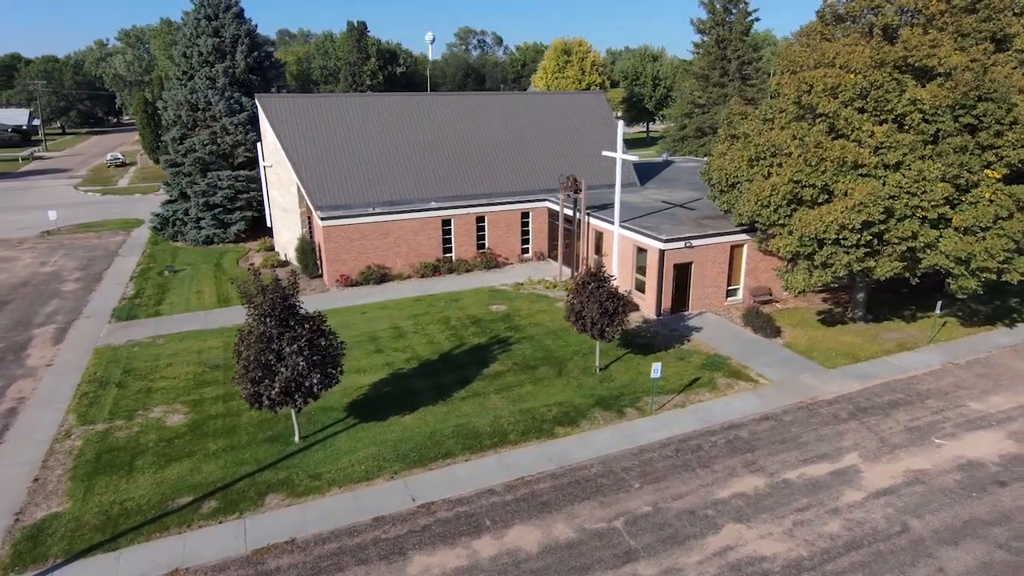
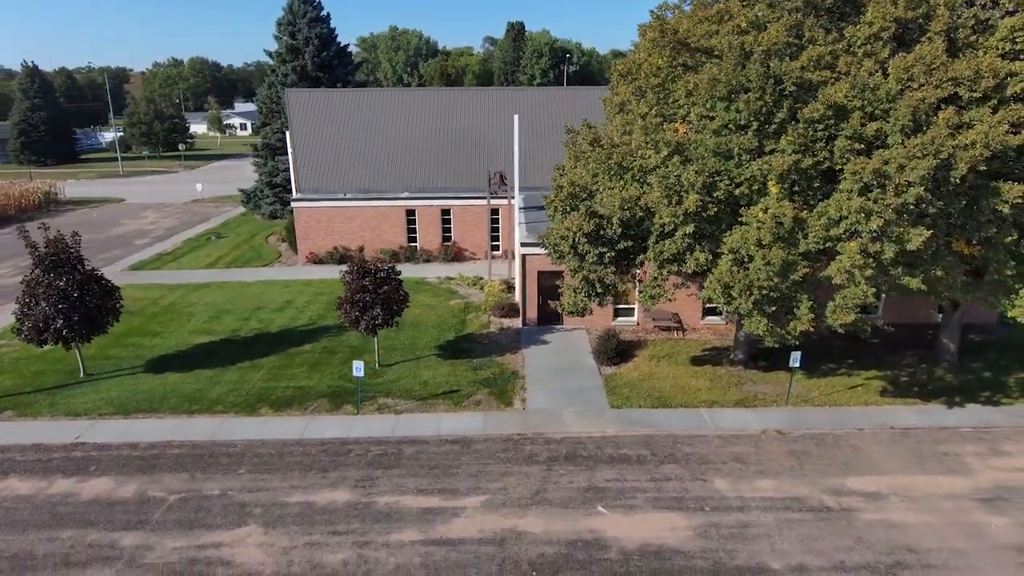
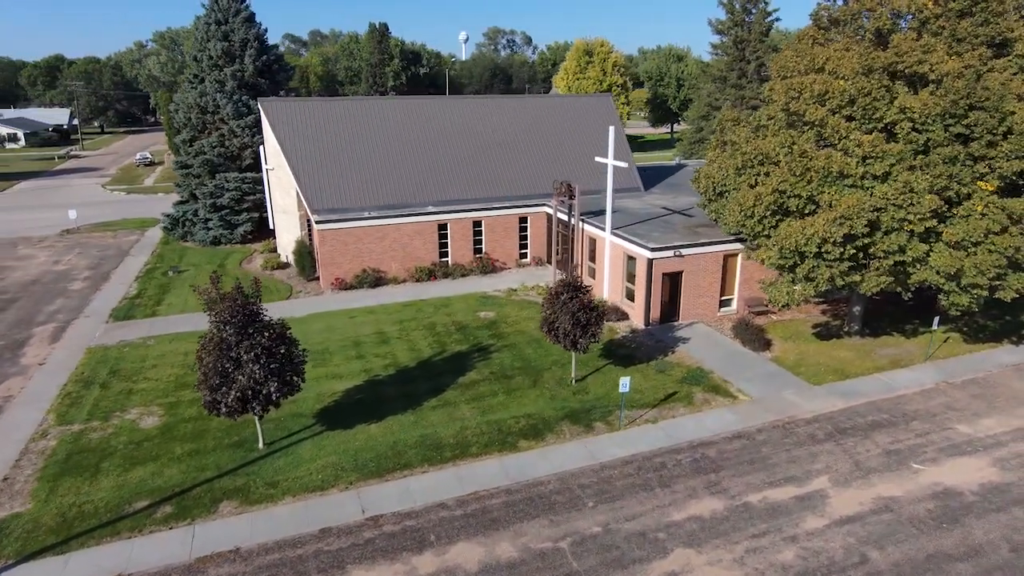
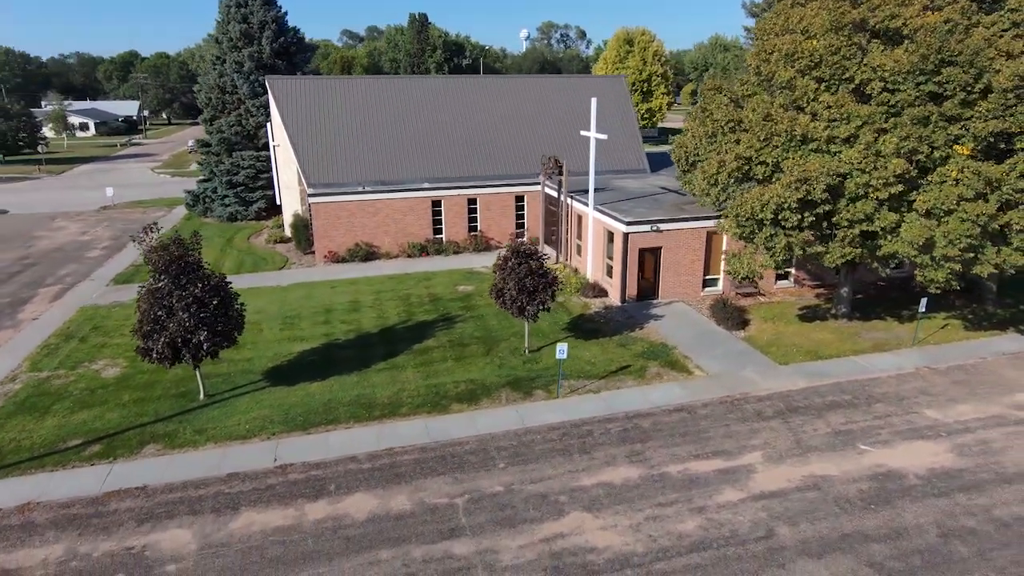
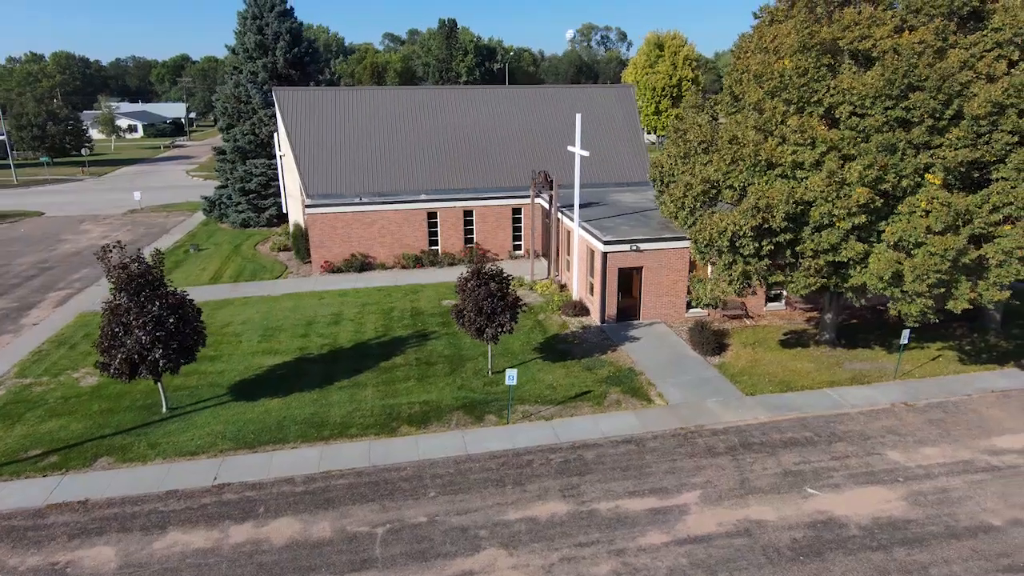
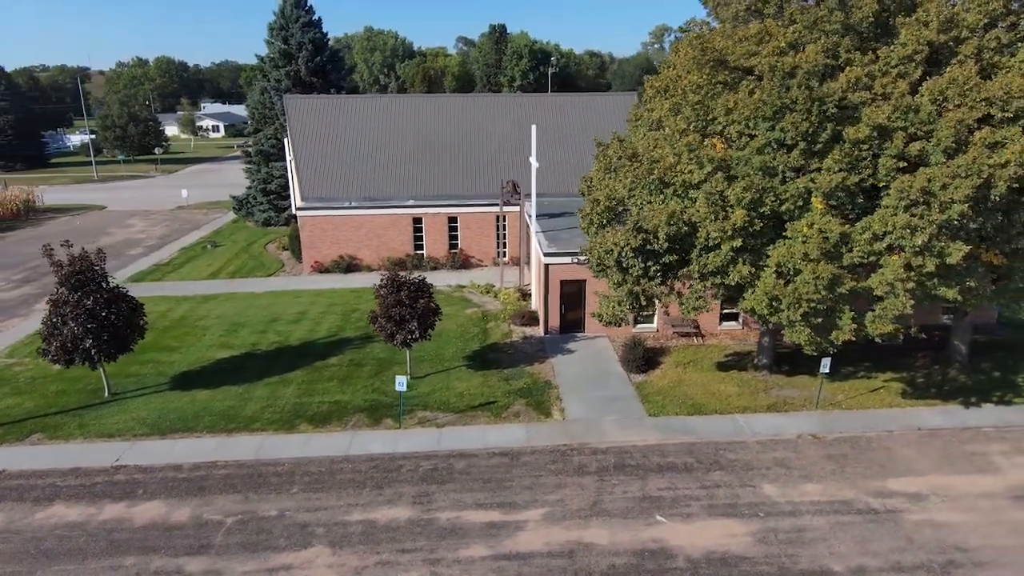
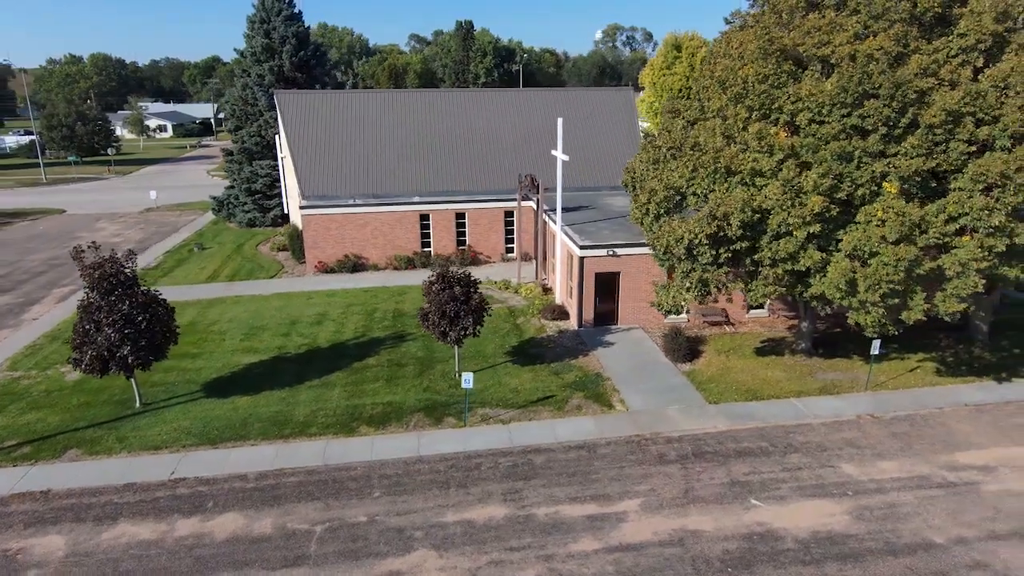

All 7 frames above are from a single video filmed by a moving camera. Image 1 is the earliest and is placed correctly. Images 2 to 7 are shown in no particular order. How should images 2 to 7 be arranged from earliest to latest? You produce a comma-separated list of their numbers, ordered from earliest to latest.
3, 4, 5, 7, 6, 2
